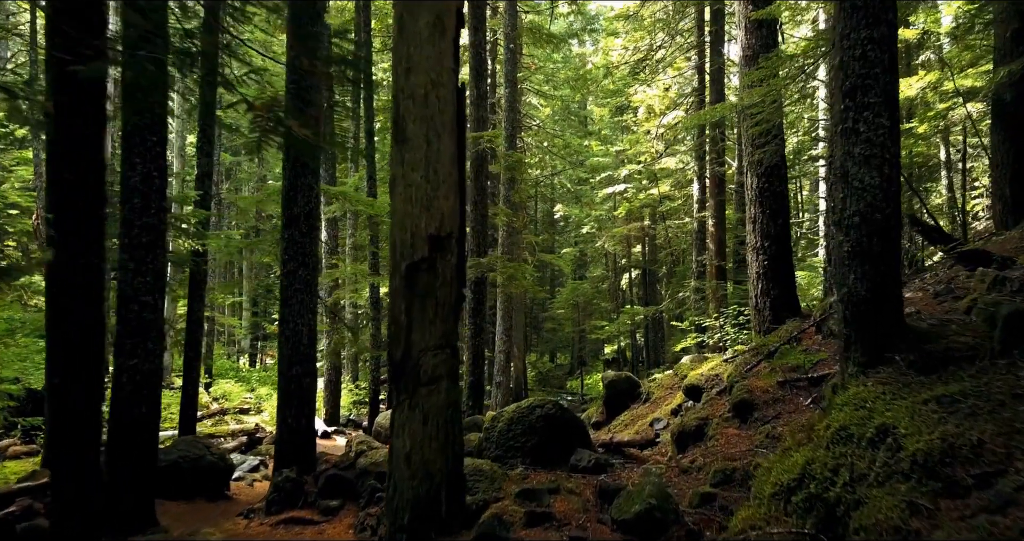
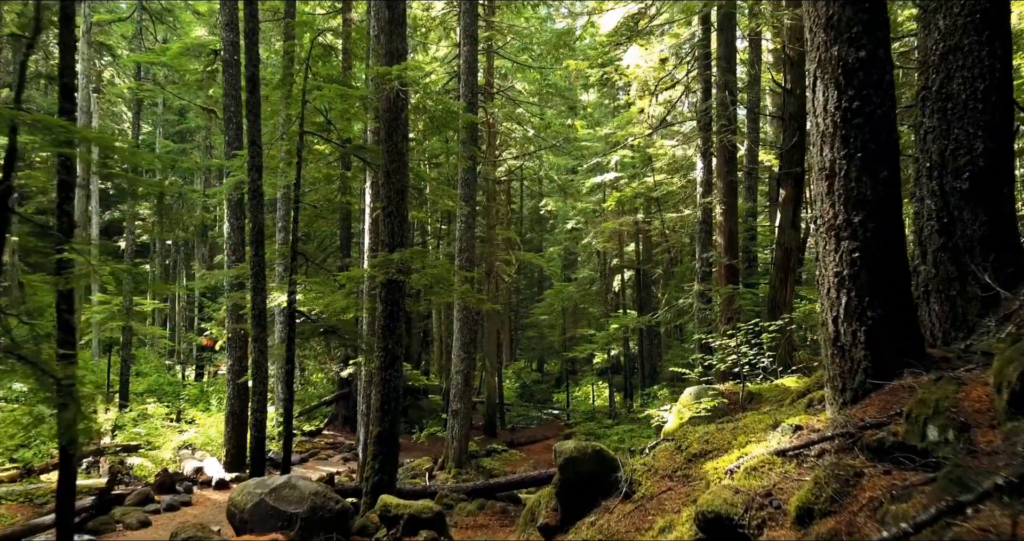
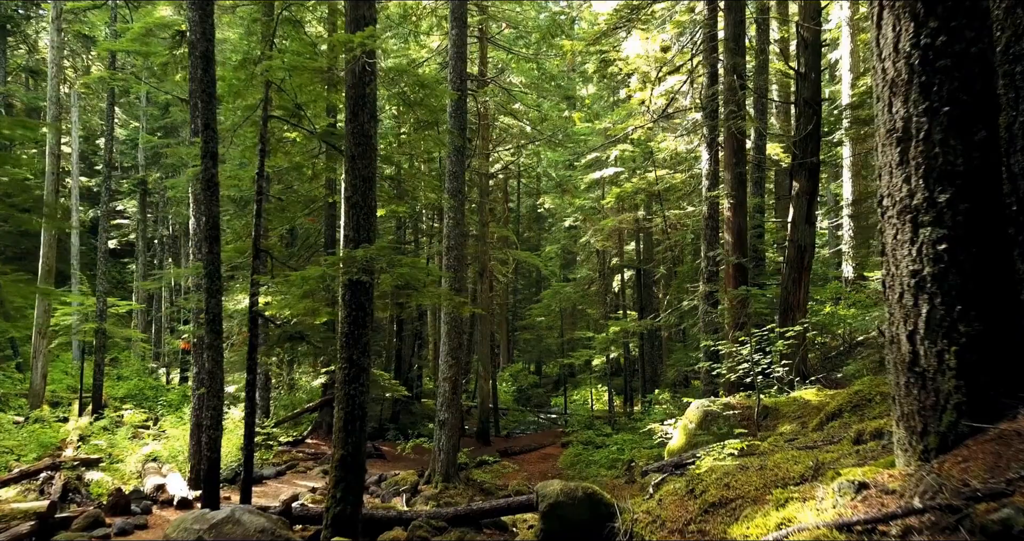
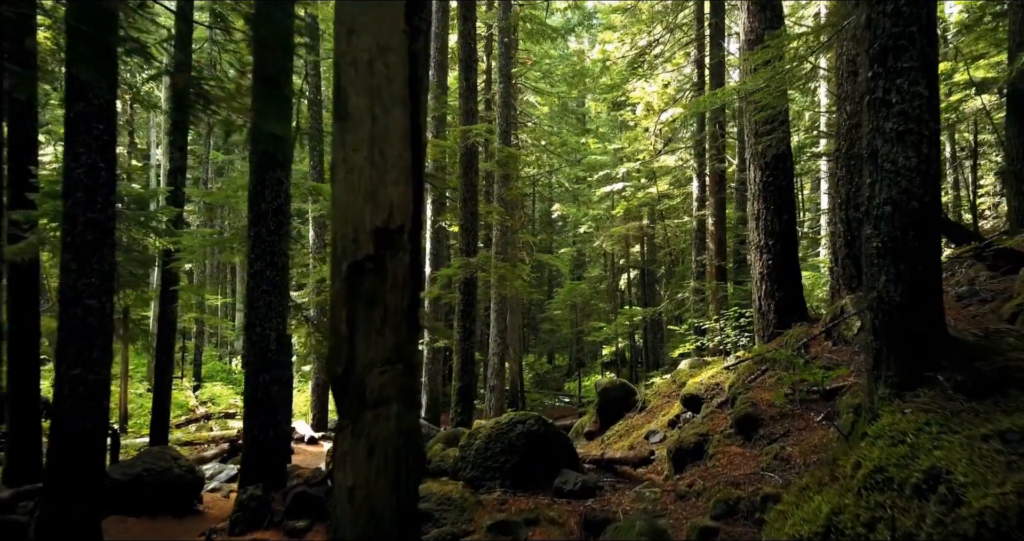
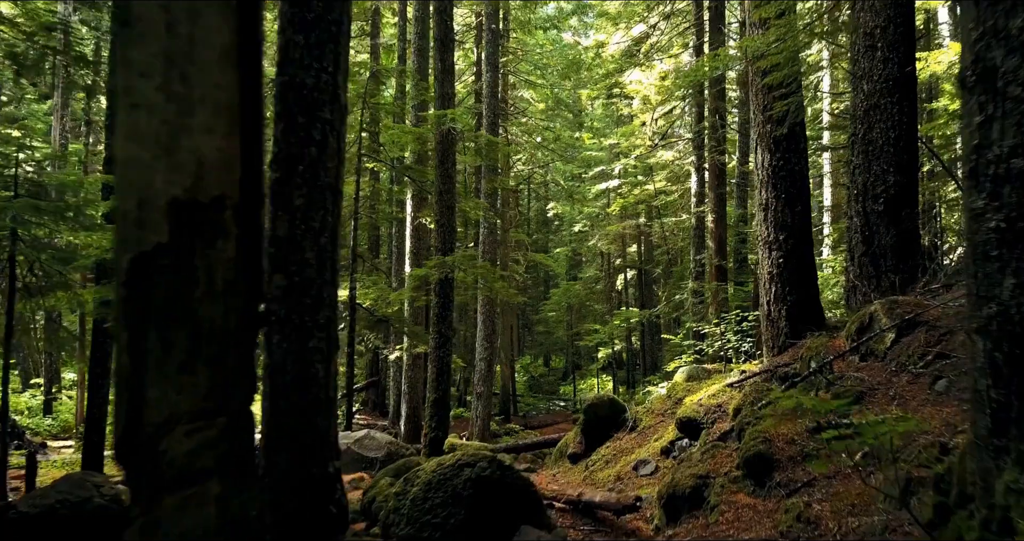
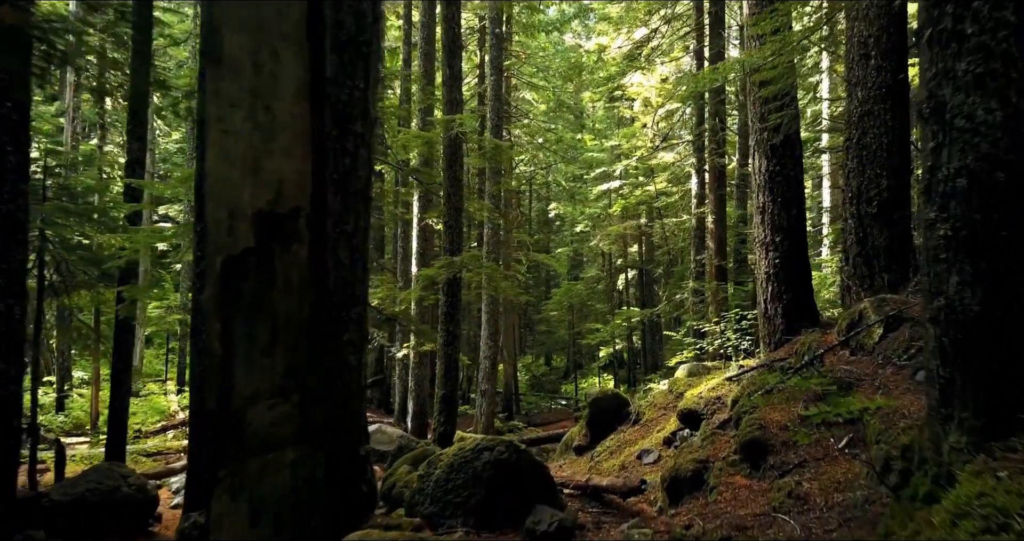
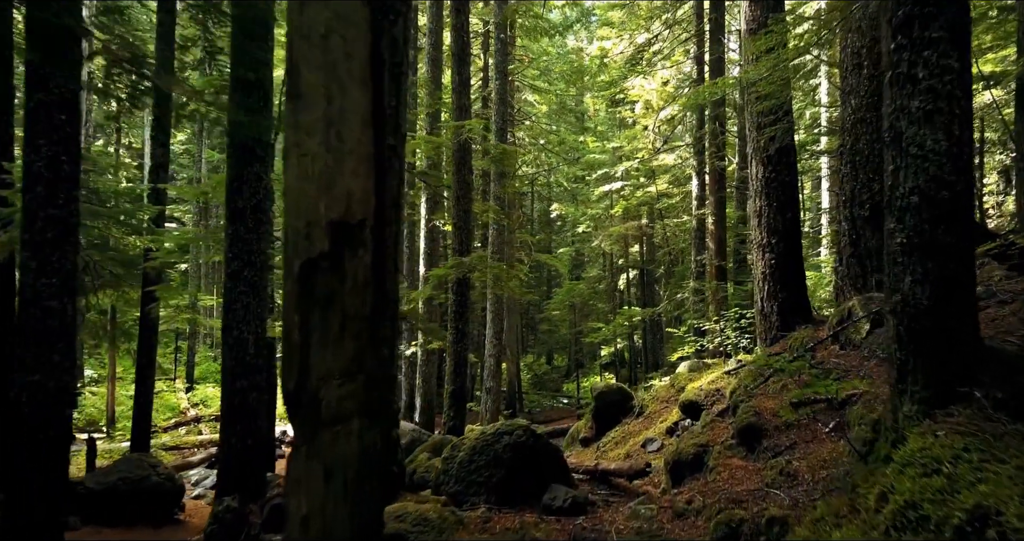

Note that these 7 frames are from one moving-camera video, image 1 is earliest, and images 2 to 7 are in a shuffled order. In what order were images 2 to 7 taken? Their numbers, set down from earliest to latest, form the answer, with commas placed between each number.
4, 7, 6, 5, 2, 3
